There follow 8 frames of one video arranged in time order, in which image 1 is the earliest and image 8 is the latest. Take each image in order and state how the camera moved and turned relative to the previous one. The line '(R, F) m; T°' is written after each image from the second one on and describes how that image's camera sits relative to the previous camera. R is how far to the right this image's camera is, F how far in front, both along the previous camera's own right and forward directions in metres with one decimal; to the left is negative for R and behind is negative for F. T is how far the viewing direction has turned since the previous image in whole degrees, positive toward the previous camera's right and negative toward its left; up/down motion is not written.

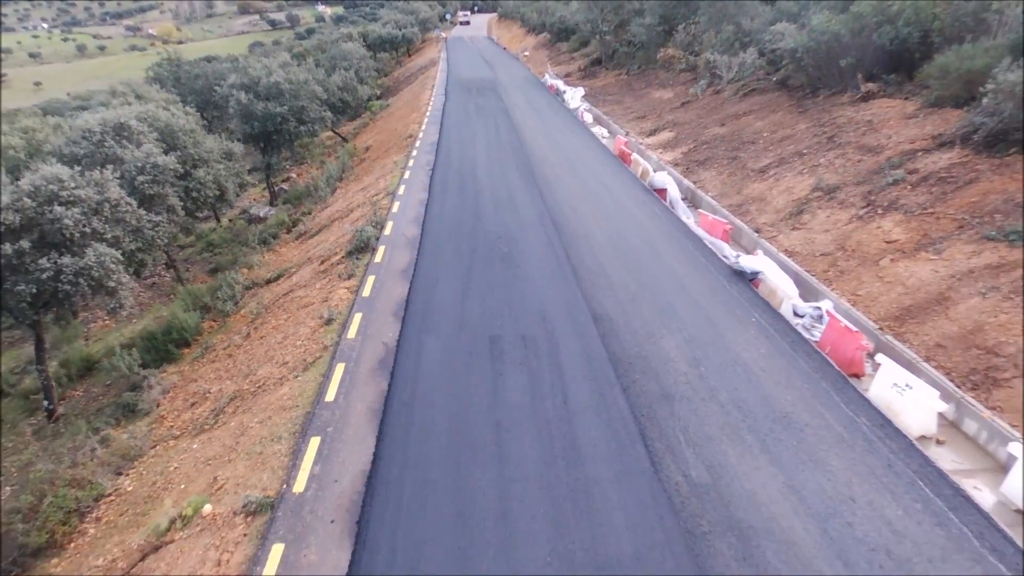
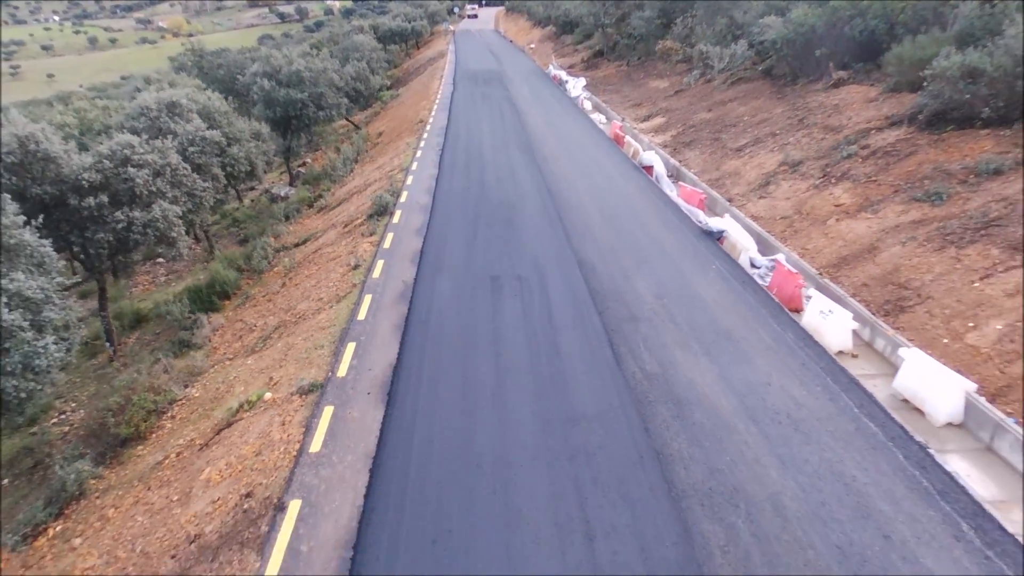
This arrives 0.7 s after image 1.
(+0.1, -1.7) m; -1°
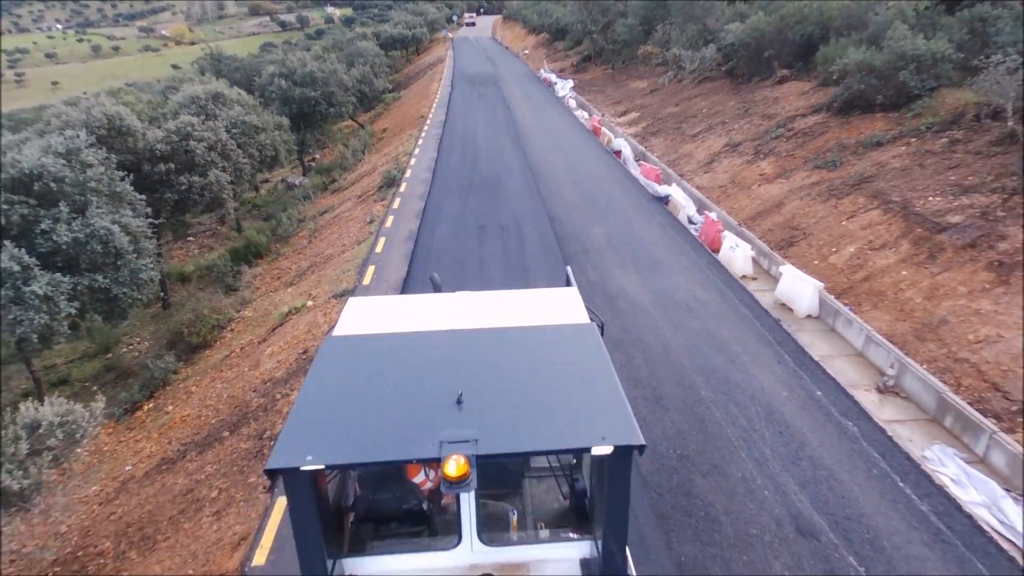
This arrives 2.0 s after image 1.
(+0.3, -2.7) m; 0°
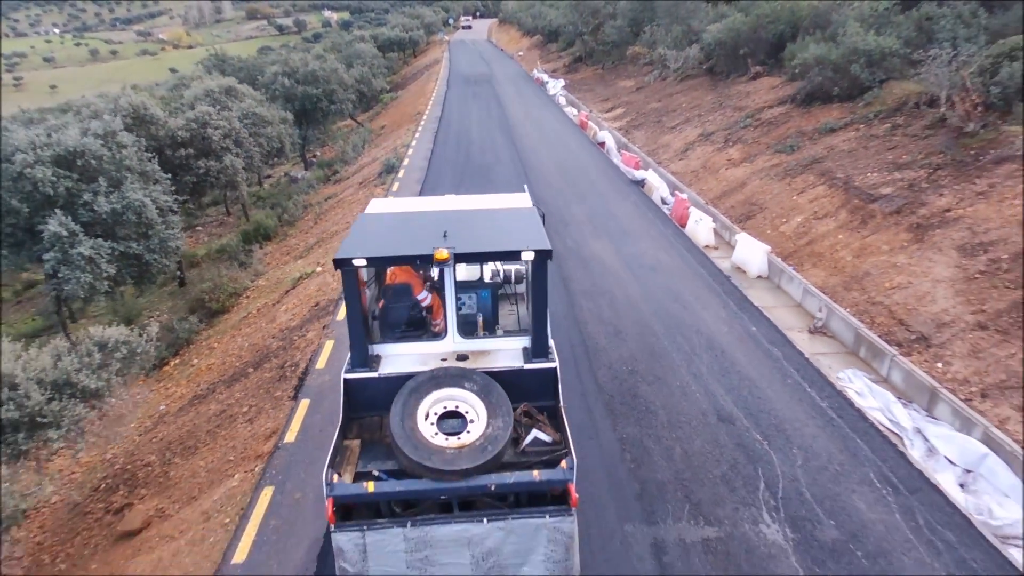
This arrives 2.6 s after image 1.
(+0.2, -1.3) m; 0°
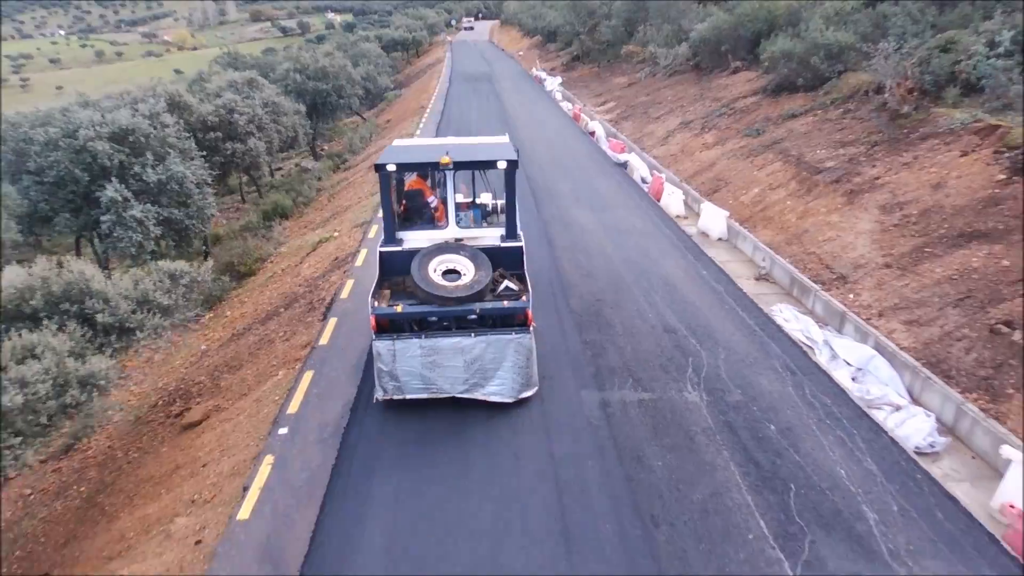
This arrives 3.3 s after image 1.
(+0.2, -1.7) m; 0°
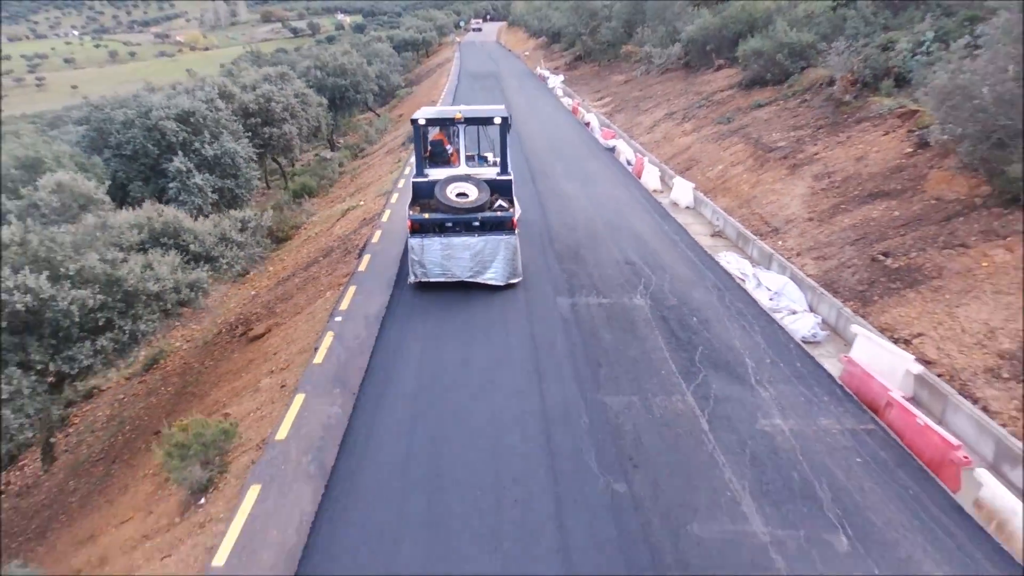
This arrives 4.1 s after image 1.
(+0.2, -2.3) m; -1°
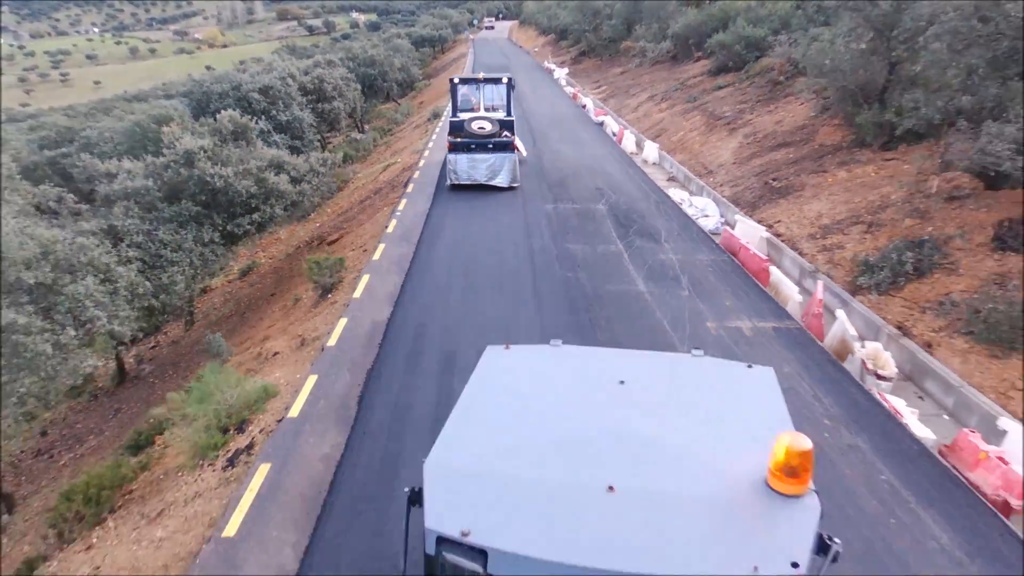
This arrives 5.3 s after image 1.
(+0.2, -4.3) m; -1°
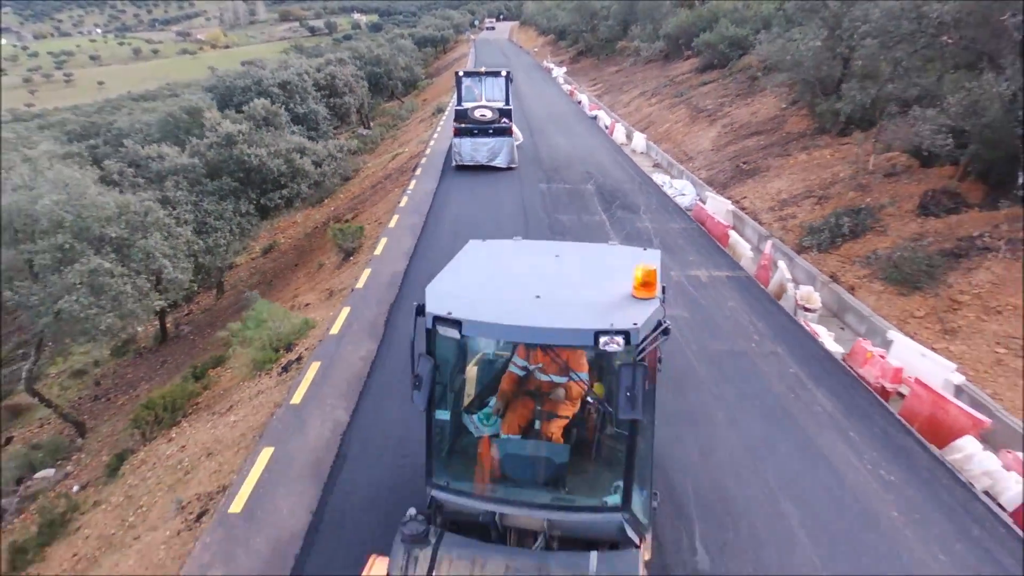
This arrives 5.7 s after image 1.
(+0.1, -1.7) m; 0°
